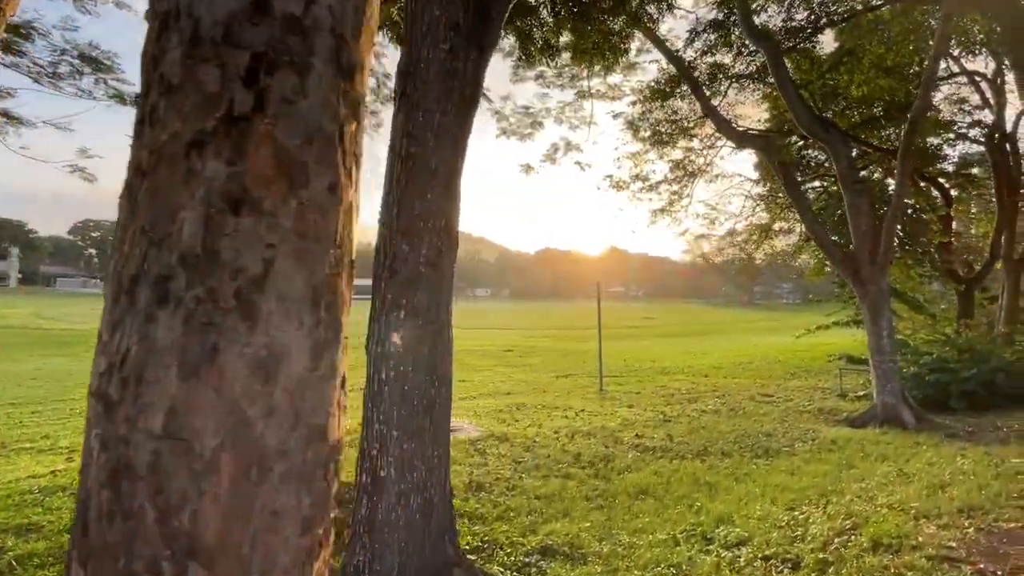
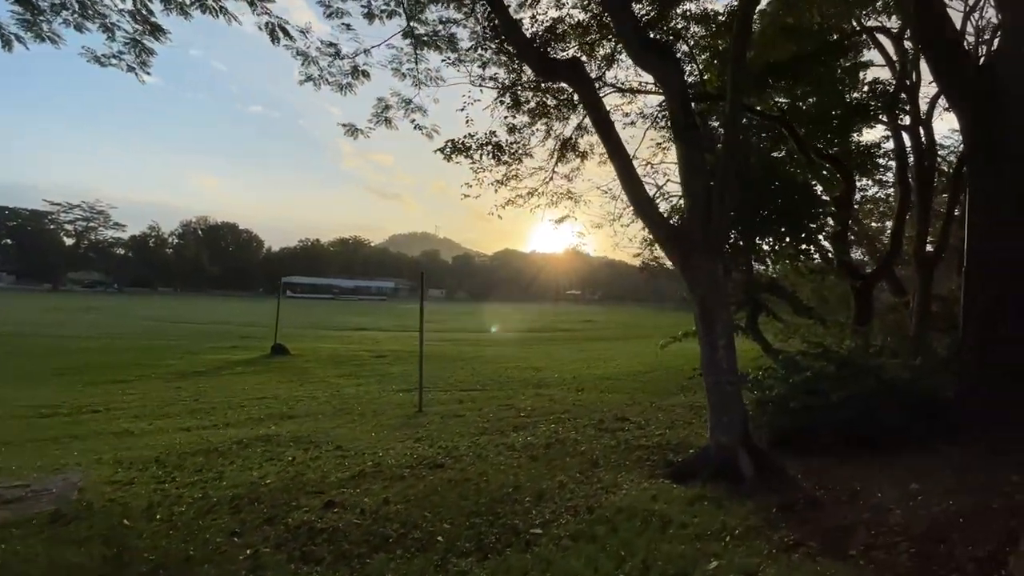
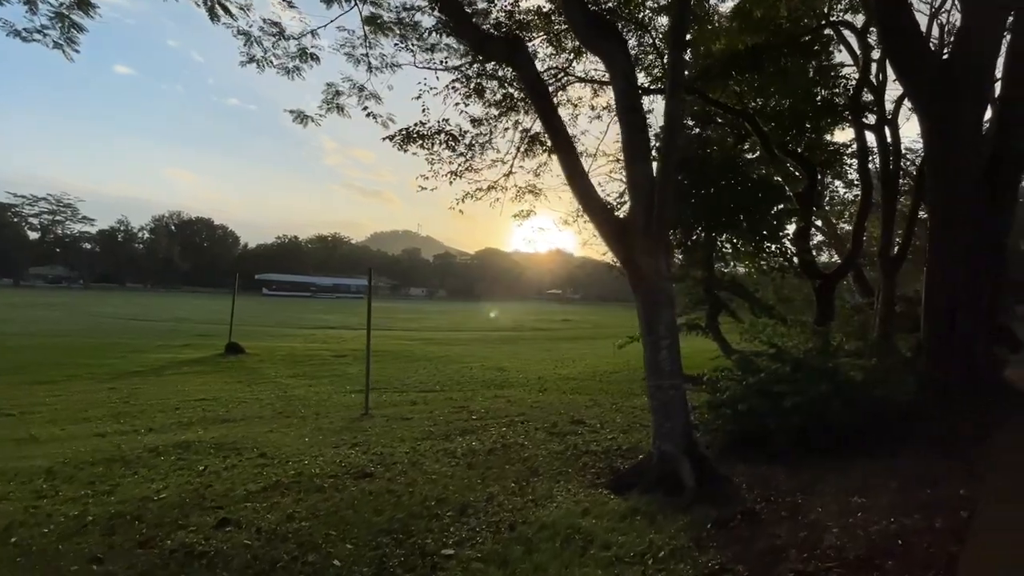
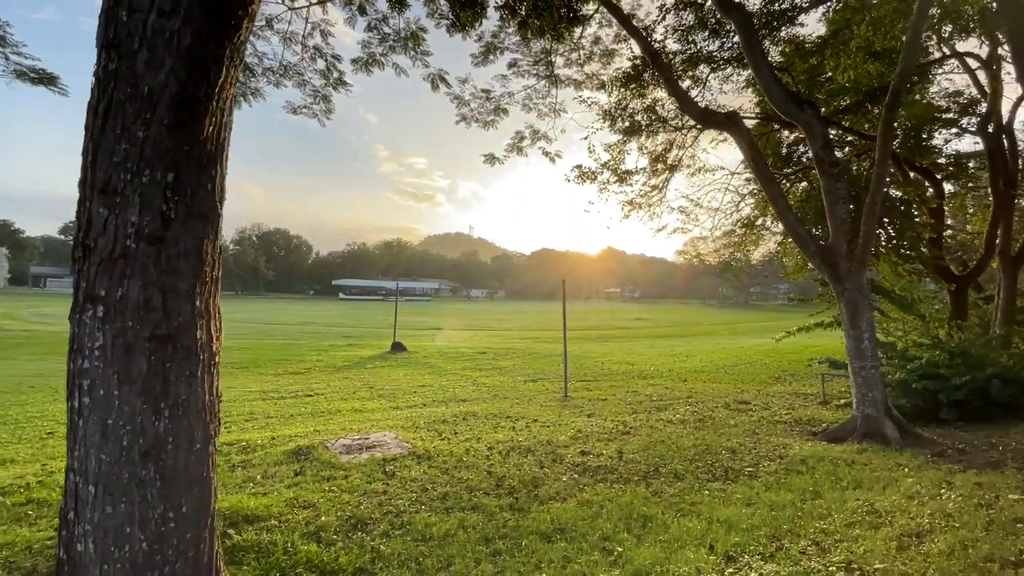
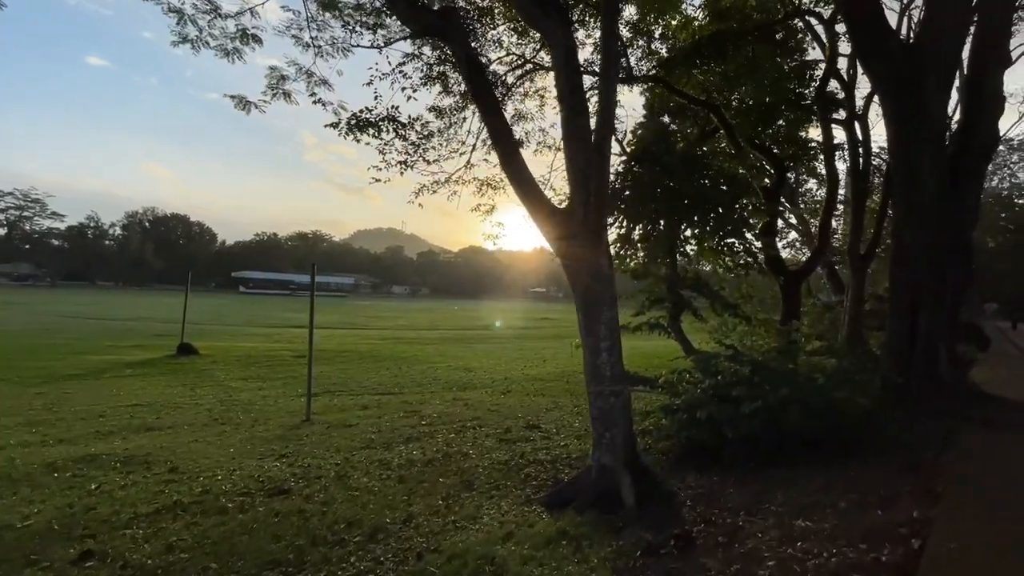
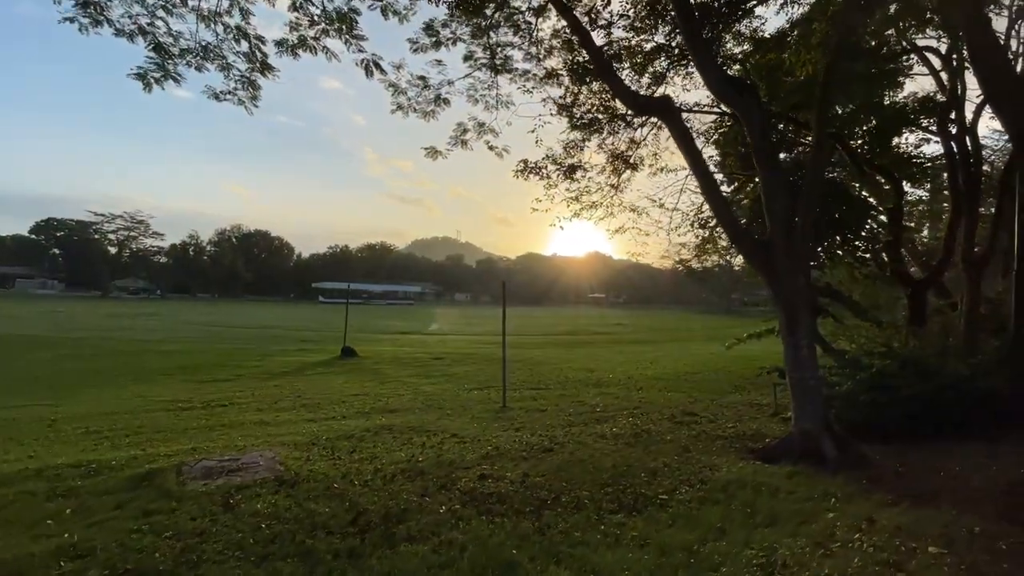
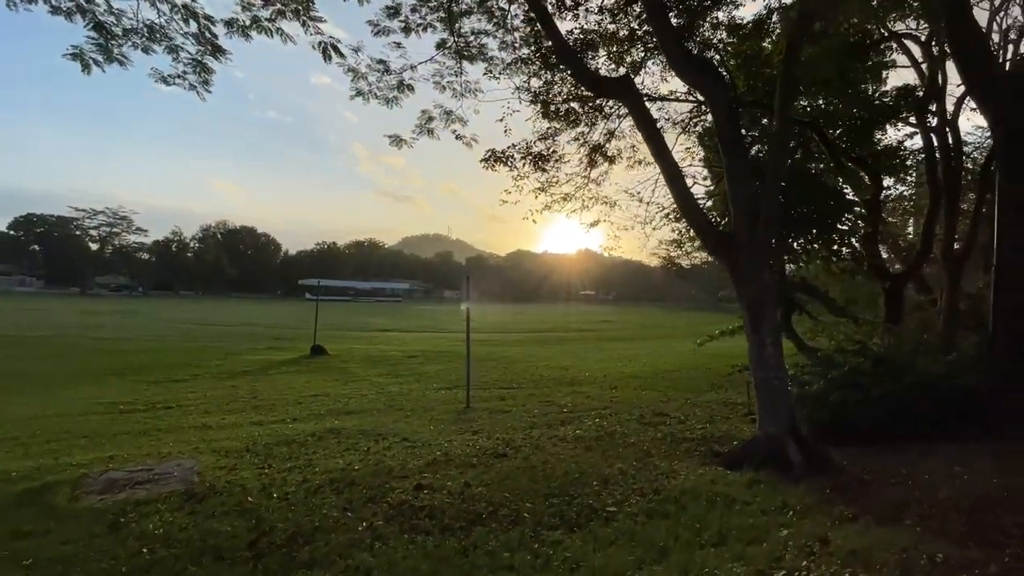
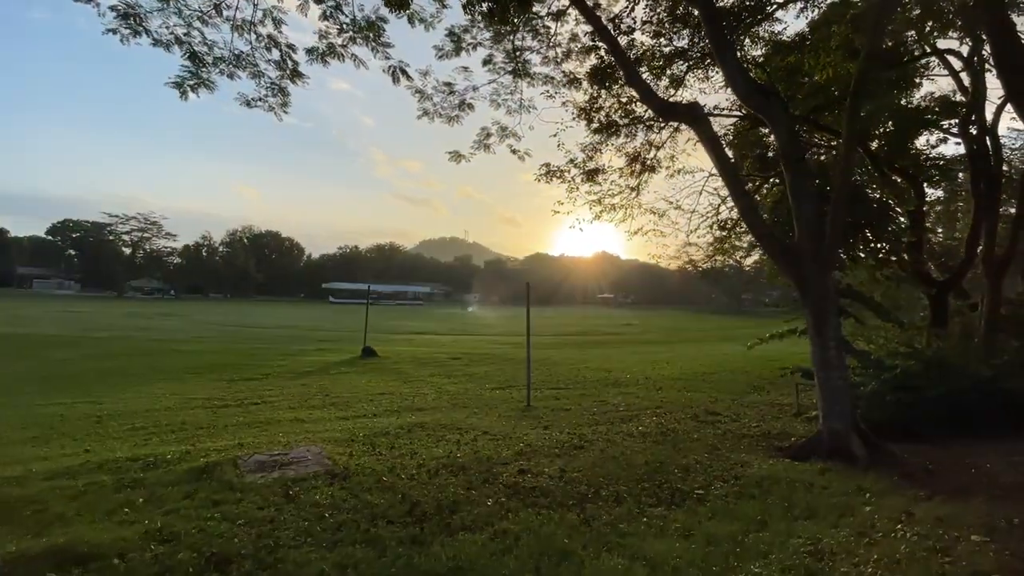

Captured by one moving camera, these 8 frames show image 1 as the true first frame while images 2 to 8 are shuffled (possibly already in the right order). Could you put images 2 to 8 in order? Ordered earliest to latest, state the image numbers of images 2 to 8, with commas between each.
4, 8, 6, 7, 2, 3, 5
